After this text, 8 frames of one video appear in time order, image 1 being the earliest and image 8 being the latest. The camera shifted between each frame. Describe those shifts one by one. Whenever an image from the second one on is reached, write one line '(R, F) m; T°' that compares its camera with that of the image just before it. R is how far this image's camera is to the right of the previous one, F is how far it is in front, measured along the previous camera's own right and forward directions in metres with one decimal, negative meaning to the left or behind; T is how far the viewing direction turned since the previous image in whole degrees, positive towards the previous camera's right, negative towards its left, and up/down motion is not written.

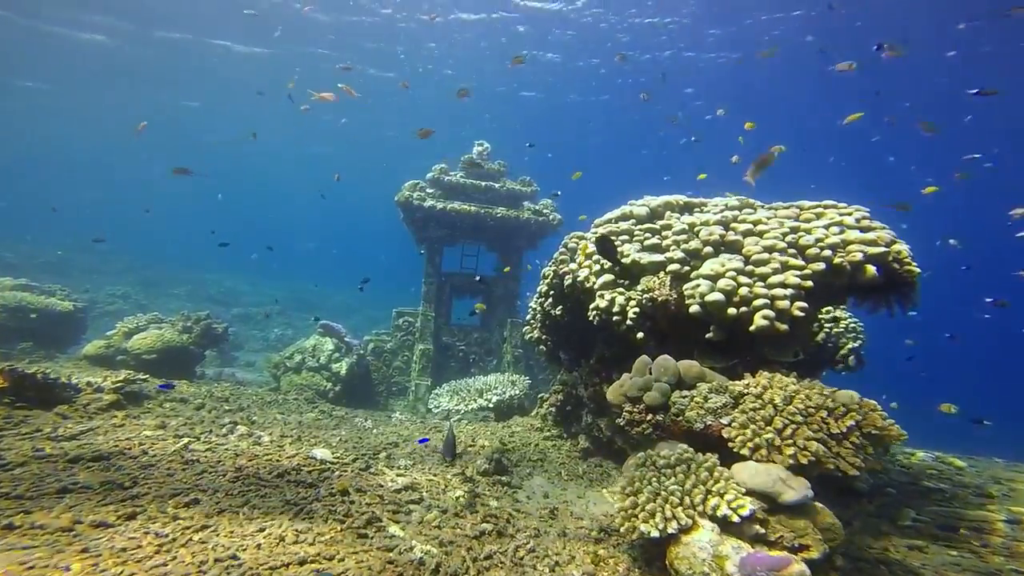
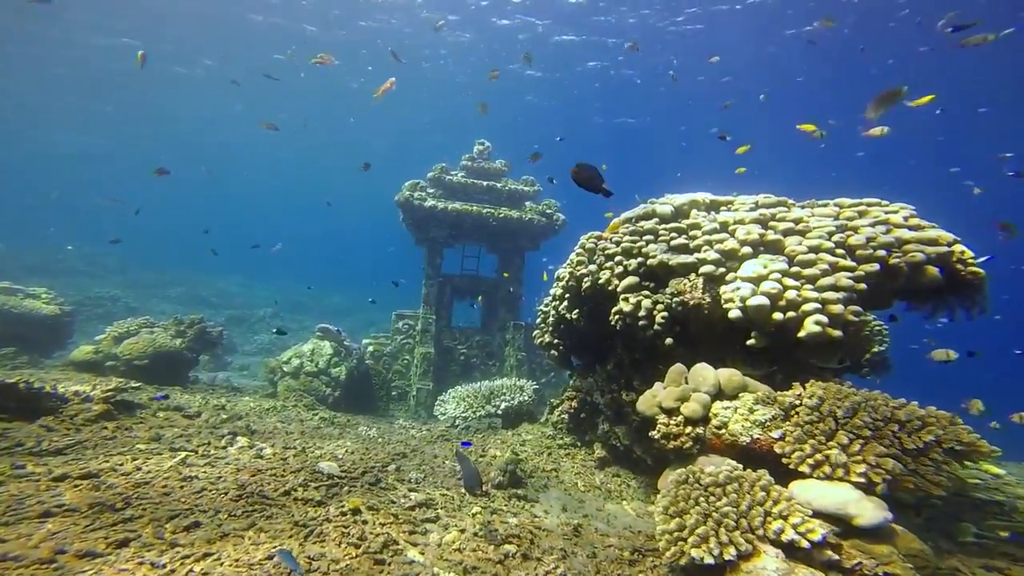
(-0.3, +0.3) m; +1°
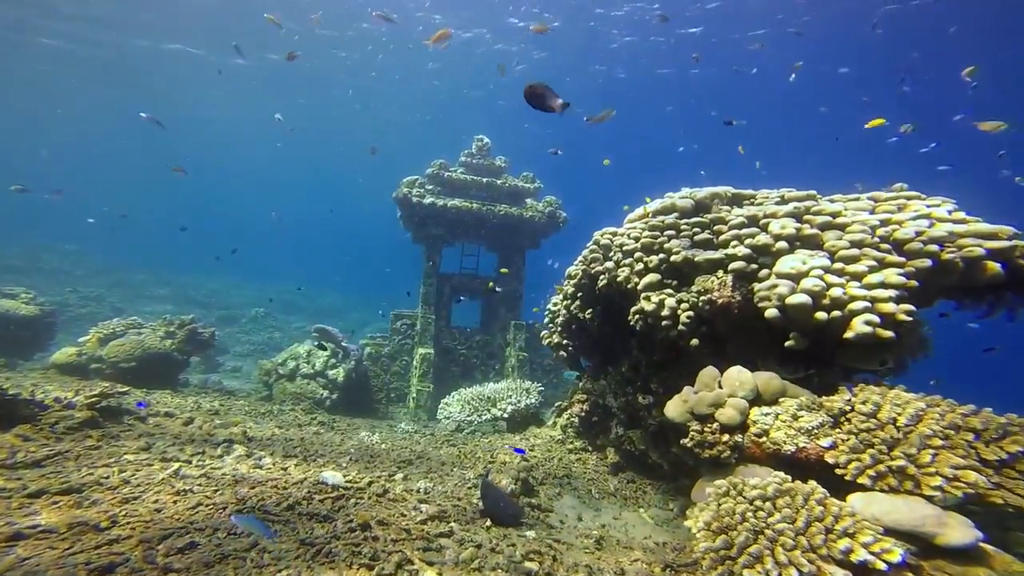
(-0.2, +0.3) m; +1°
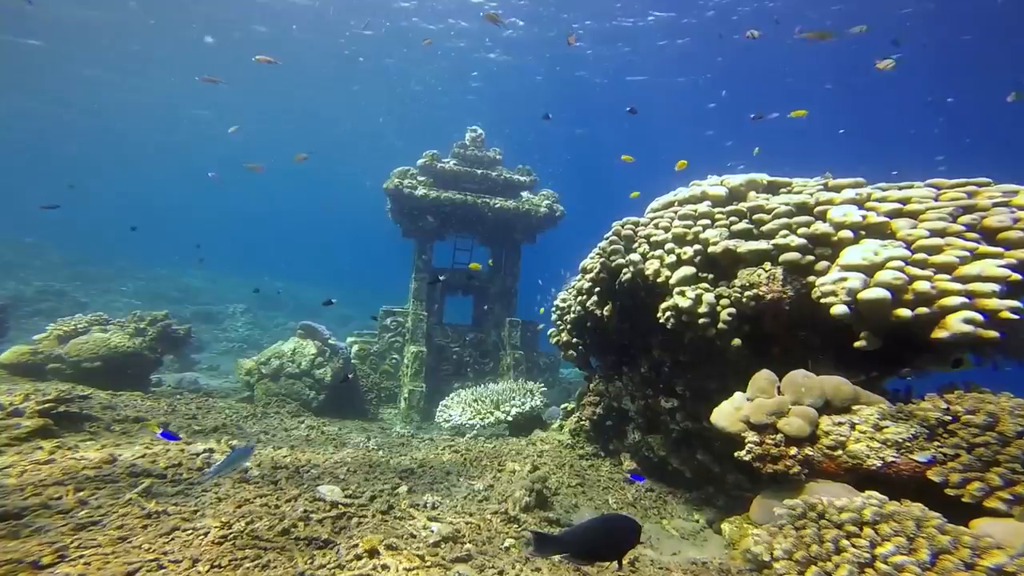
(-0.4, +0.5) m; +2°
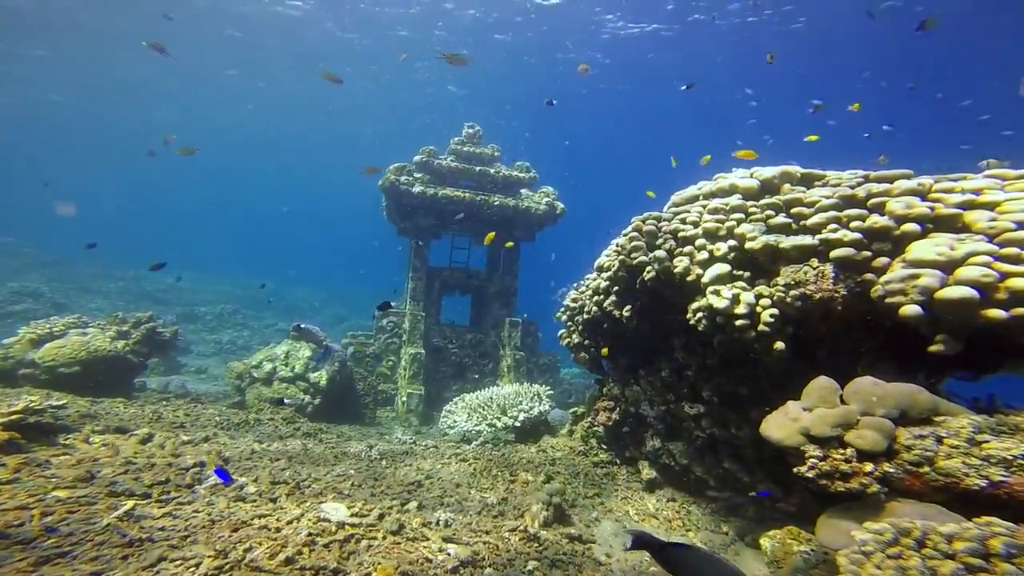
(-0.3, +0.3) m; +1°
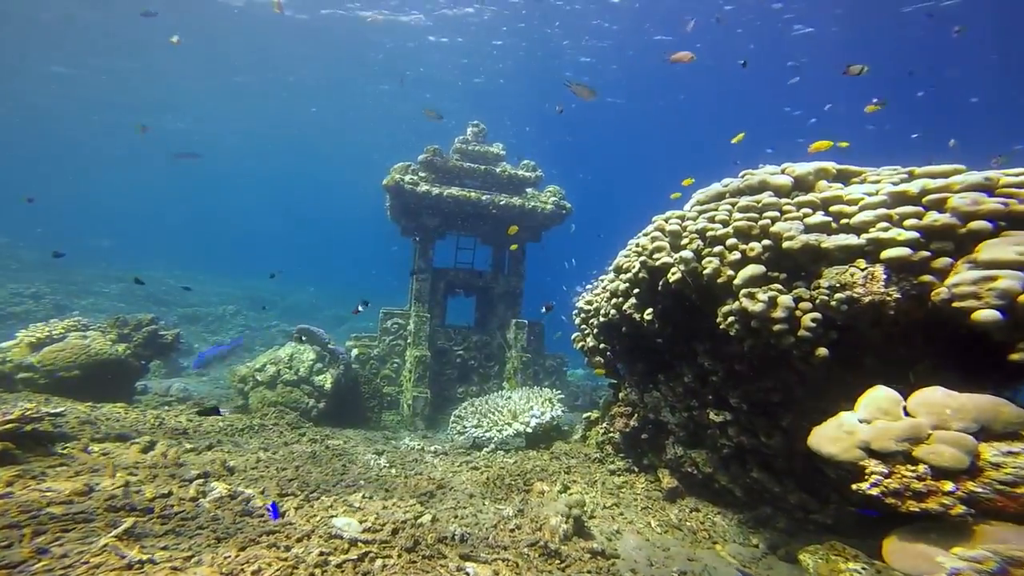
(-0.2, +0.2) m; 0°
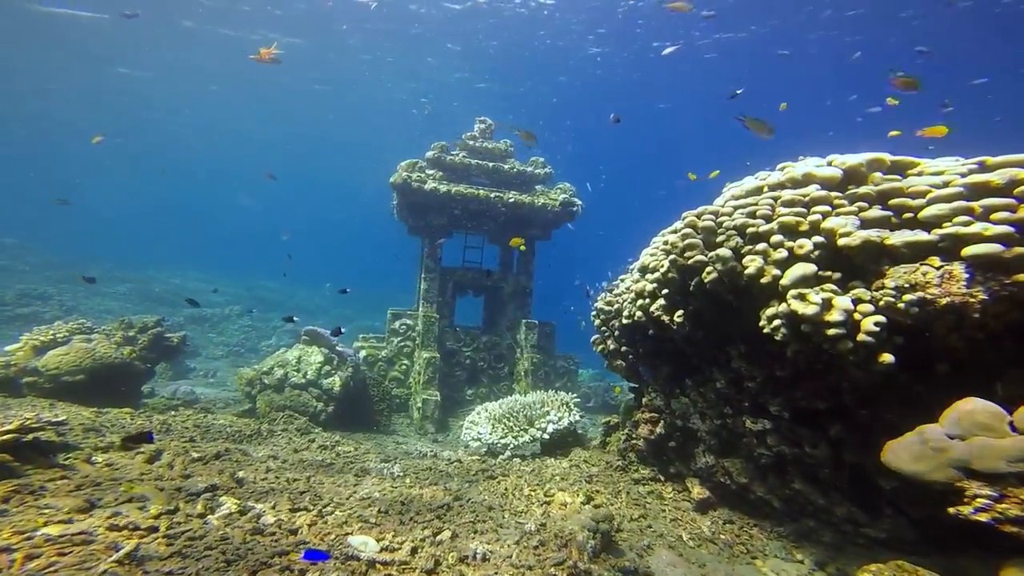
(-0.2, +0.3) m; -1°
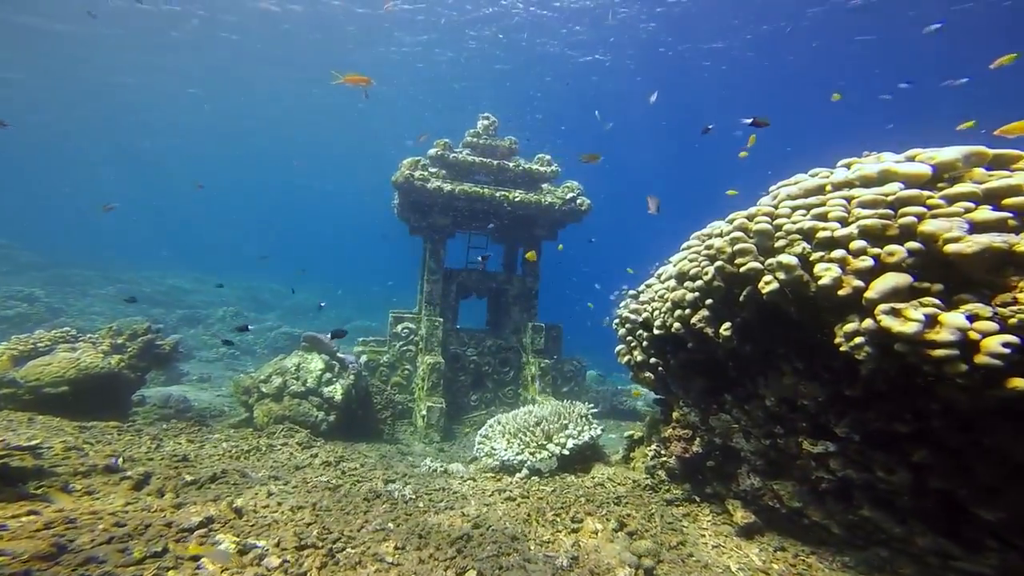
(-0.3, +0.5) m; +1°
